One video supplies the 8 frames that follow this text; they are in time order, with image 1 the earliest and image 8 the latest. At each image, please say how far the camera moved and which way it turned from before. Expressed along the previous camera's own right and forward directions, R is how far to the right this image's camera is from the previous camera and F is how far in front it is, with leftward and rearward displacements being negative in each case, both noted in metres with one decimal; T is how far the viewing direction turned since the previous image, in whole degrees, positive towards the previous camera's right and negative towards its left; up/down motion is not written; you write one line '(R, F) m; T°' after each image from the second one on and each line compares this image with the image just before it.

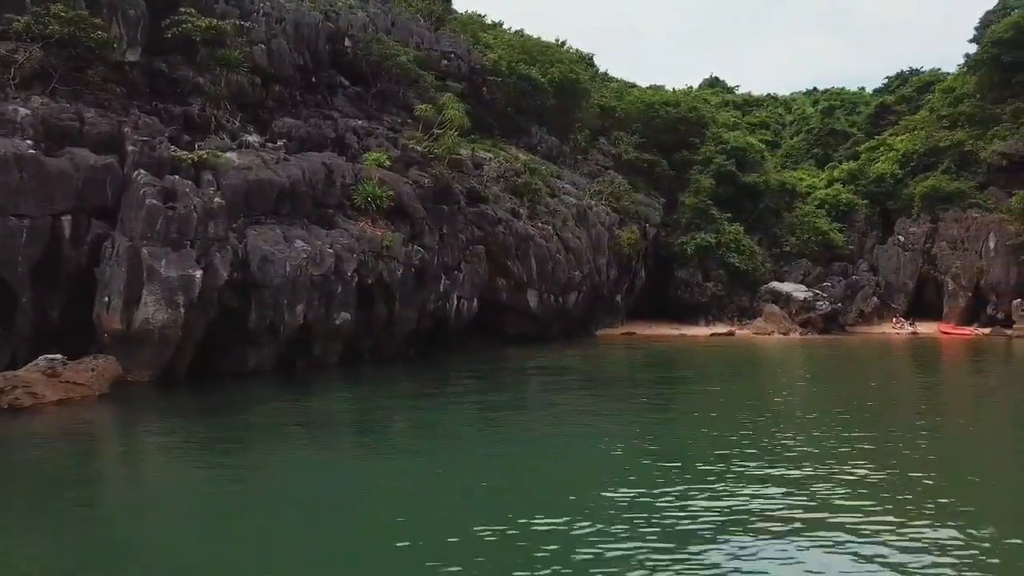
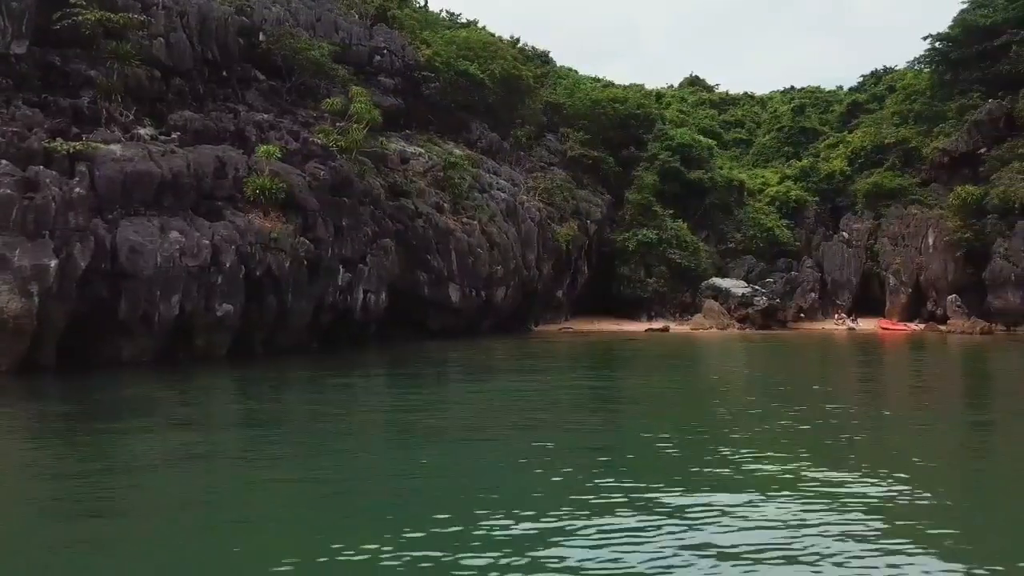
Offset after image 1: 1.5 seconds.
(+4.4, -0.1) m; 0°
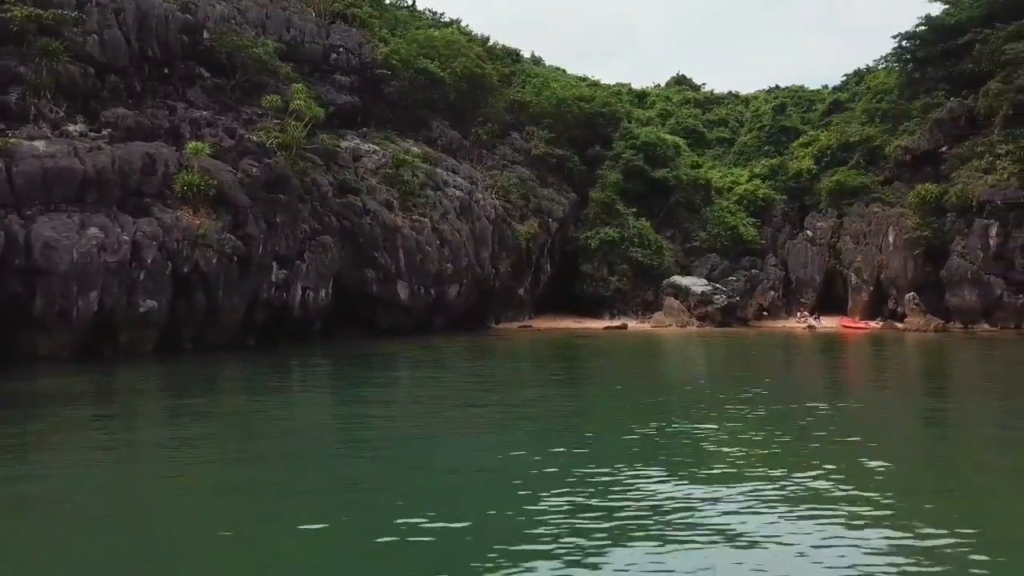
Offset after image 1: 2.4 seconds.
(+2.8, 0.0) m; 0°
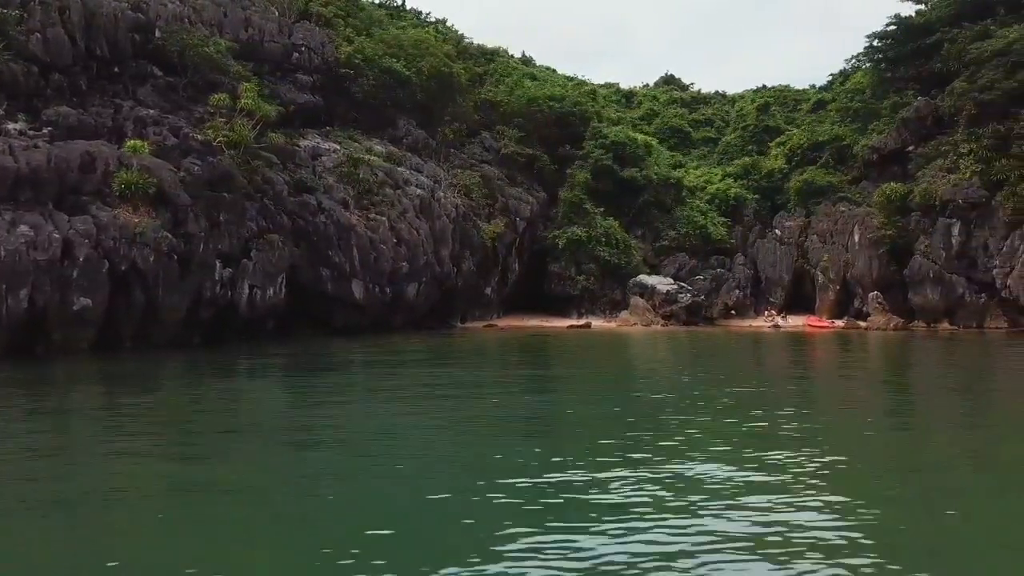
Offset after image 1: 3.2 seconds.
(+2.5, 0.0) m; 0°
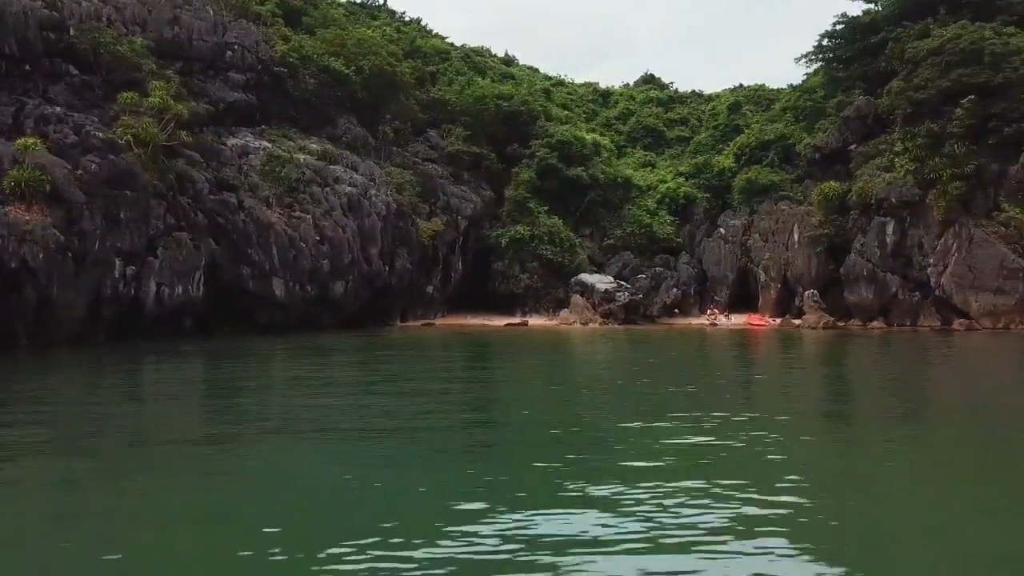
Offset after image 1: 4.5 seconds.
(+4.3, -0.1) m; 0°
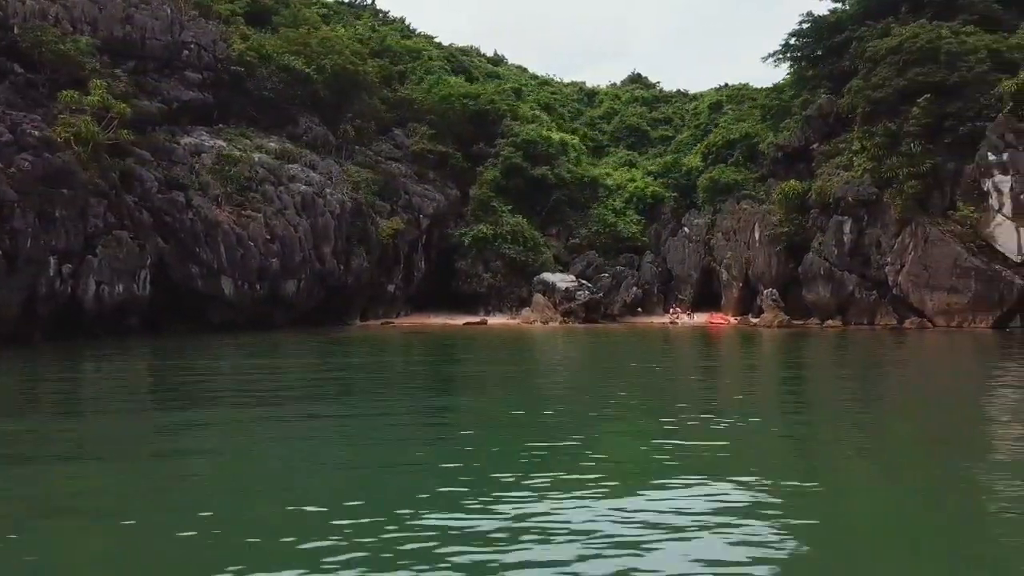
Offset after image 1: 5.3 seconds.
(+2.8, 0.0) m; 0°
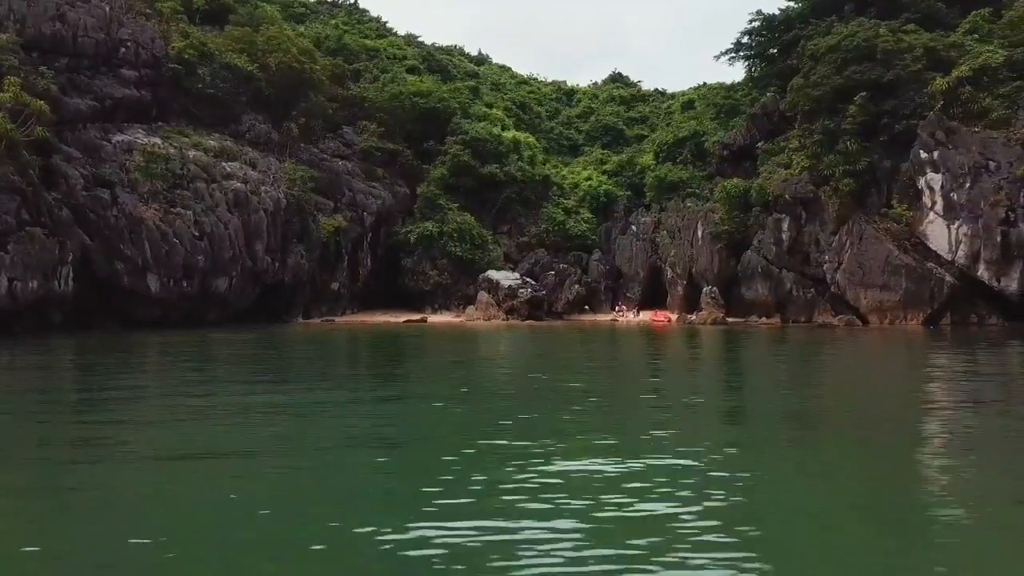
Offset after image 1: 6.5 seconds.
(+4.1, -0.1) m; 0°
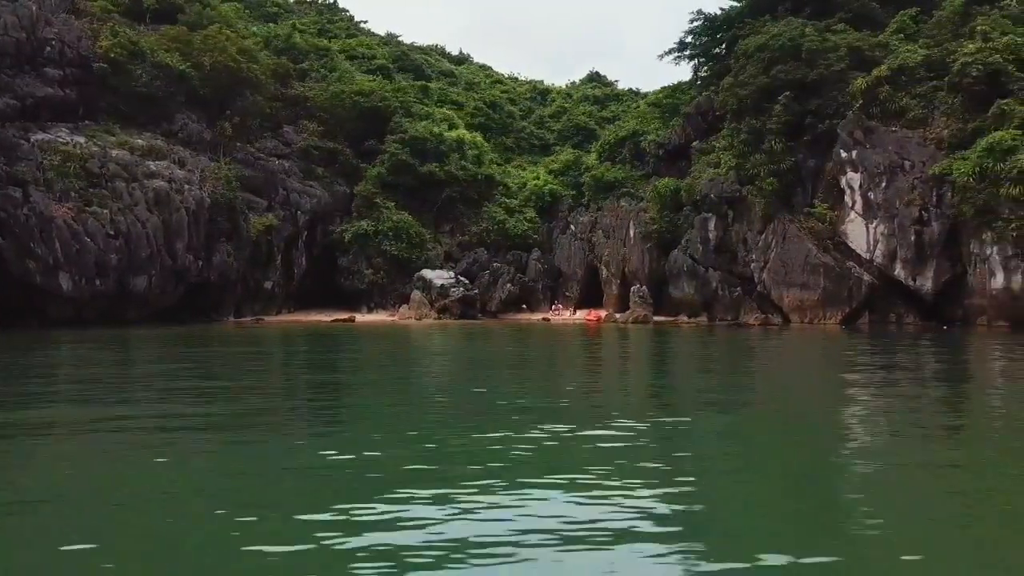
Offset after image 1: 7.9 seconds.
(+4.9, -0.1) m; 0°
